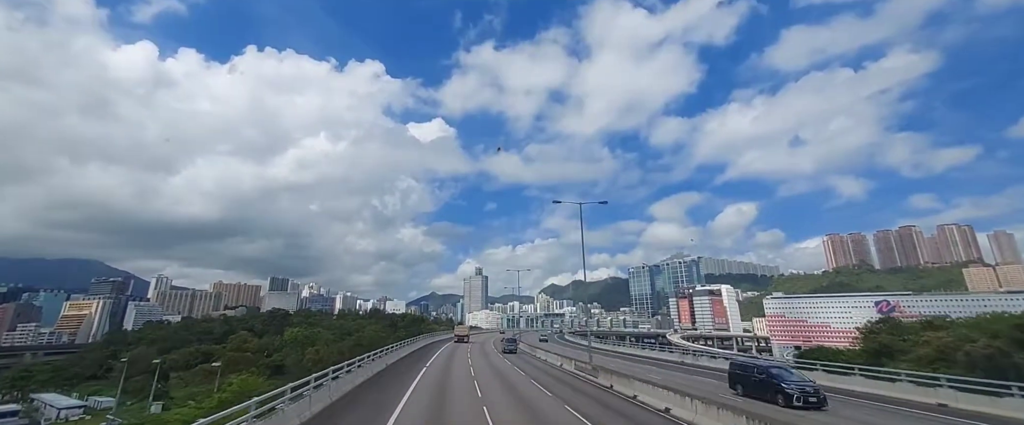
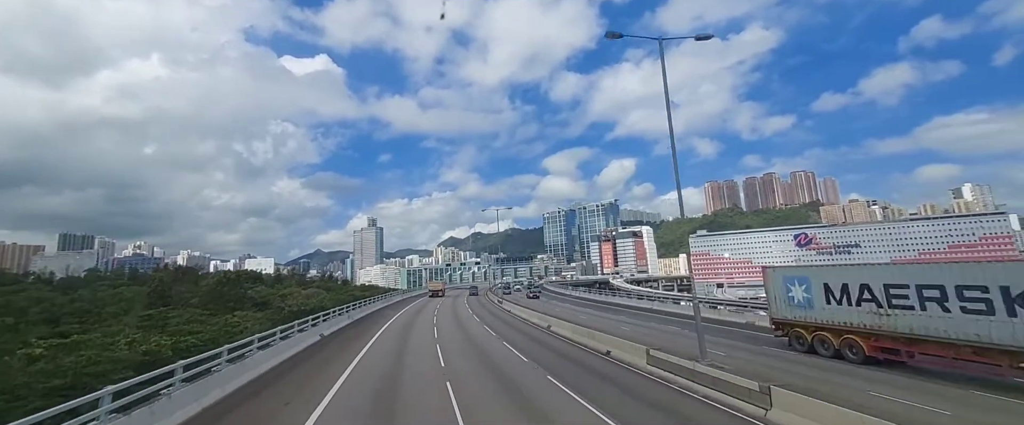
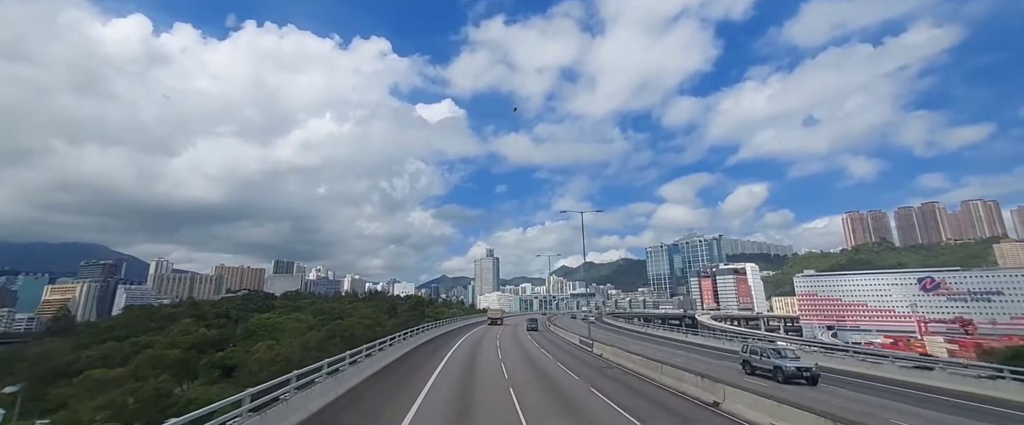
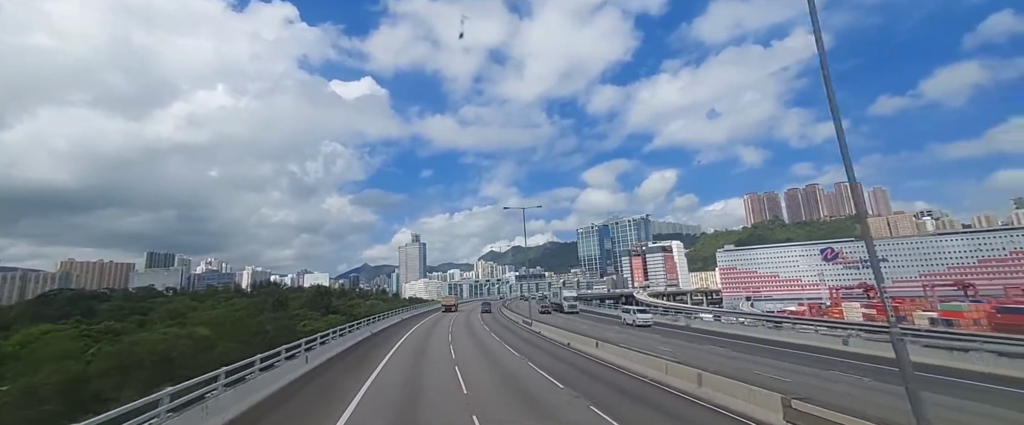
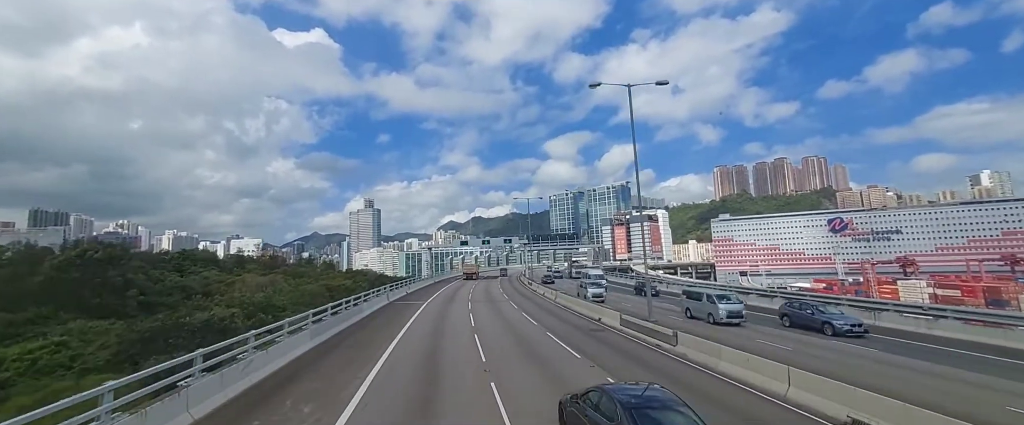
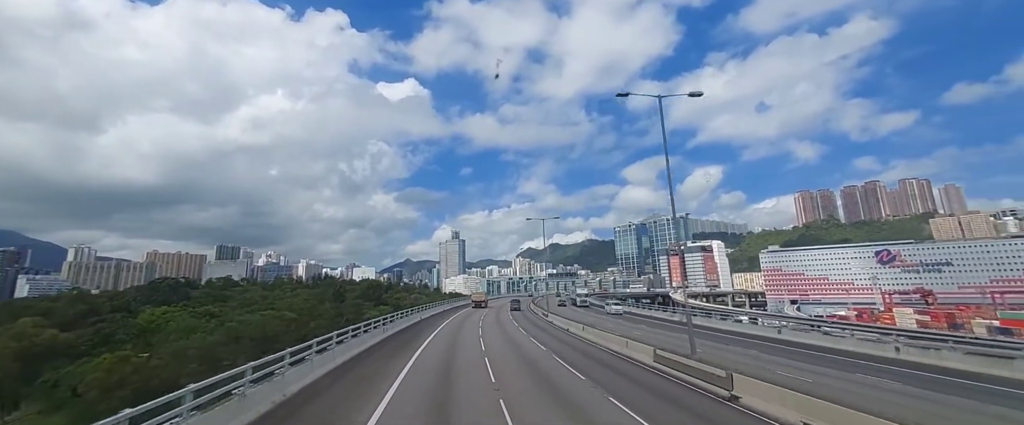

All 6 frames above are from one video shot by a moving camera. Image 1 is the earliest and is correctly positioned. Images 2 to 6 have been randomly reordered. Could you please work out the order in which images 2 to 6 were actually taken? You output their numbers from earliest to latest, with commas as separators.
3, 6, 4, 2, 5
